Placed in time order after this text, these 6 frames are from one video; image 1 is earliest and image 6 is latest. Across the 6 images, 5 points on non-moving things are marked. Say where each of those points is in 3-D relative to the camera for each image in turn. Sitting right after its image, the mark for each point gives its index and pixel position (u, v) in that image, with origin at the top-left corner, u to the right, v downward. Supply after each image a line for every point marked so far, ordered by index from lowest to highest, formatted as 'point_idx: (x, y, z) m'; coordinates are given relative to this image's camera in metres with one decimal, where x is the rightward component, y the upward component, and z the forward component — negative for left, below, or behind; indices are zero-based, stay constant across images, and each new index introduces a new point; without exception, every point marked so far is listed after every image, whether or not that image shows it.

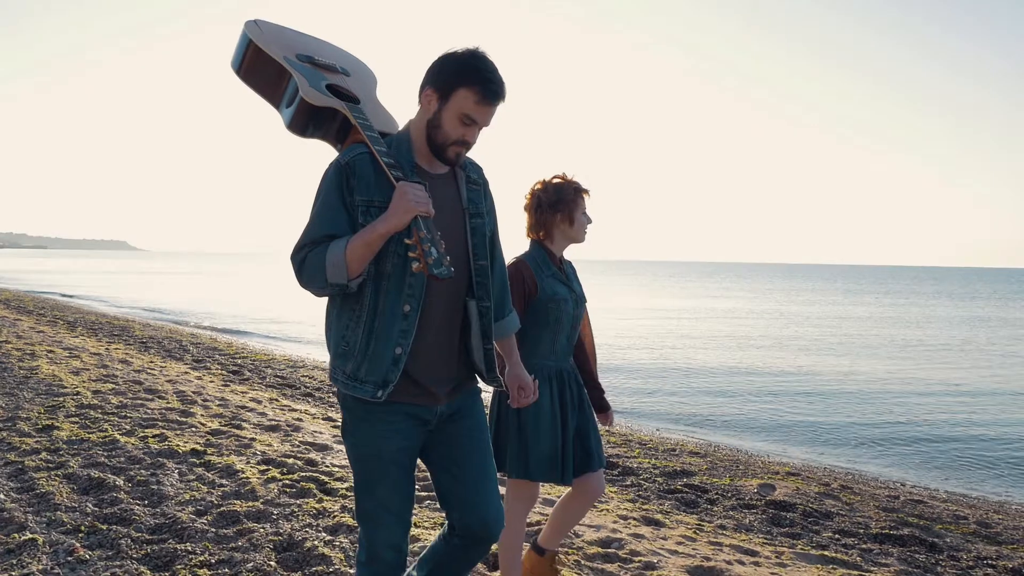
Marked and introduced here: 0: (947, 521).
0: (+3.7, -2.0, +6.3) m
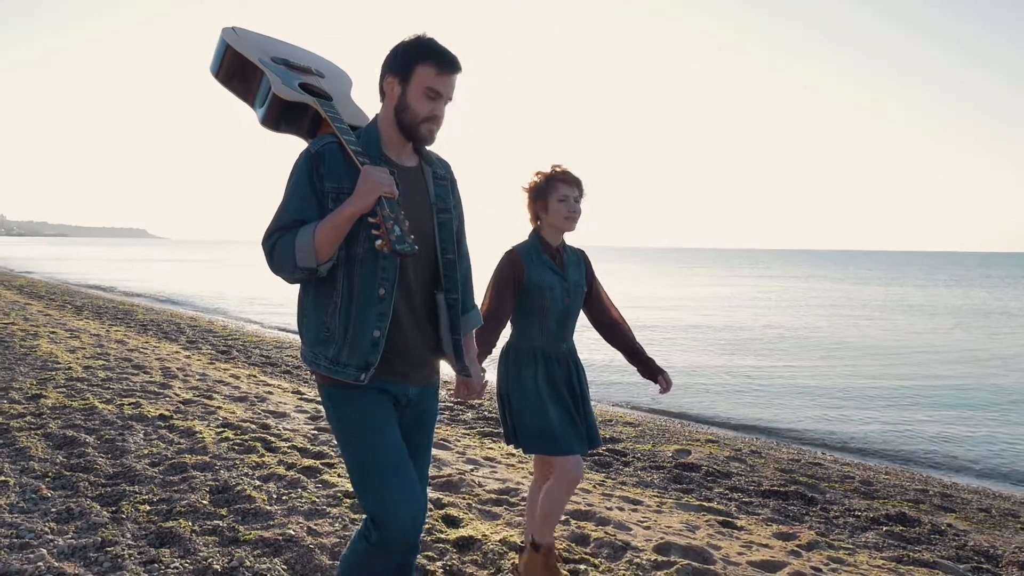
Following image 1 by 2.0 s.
0: (+3.1, -1.8, +6.9) m
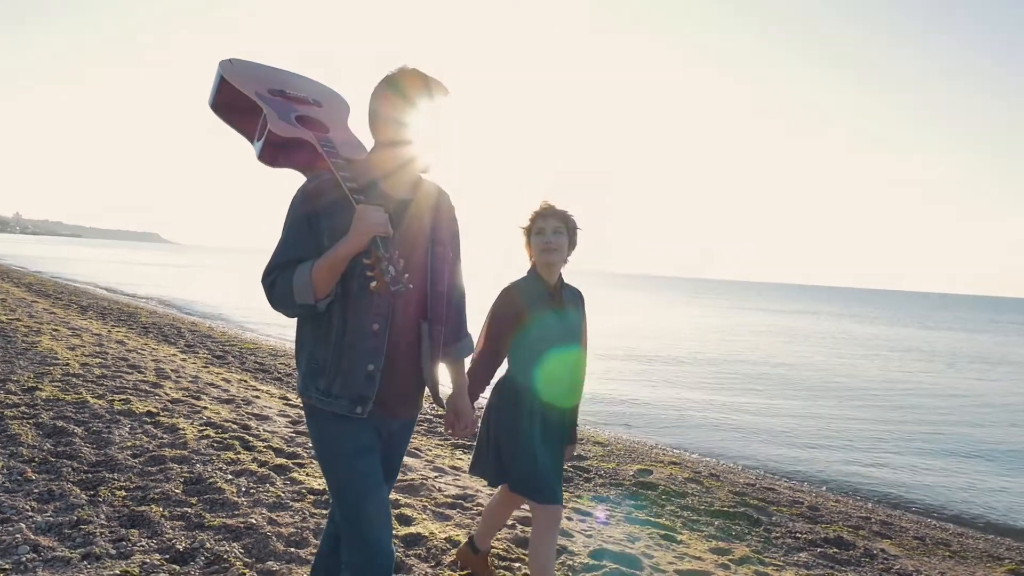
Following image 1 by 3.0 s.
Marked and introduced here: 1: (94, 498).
0: (+2.7, -2.2, +7.2) m
1: (-2.9, -1.5, +5.1) m
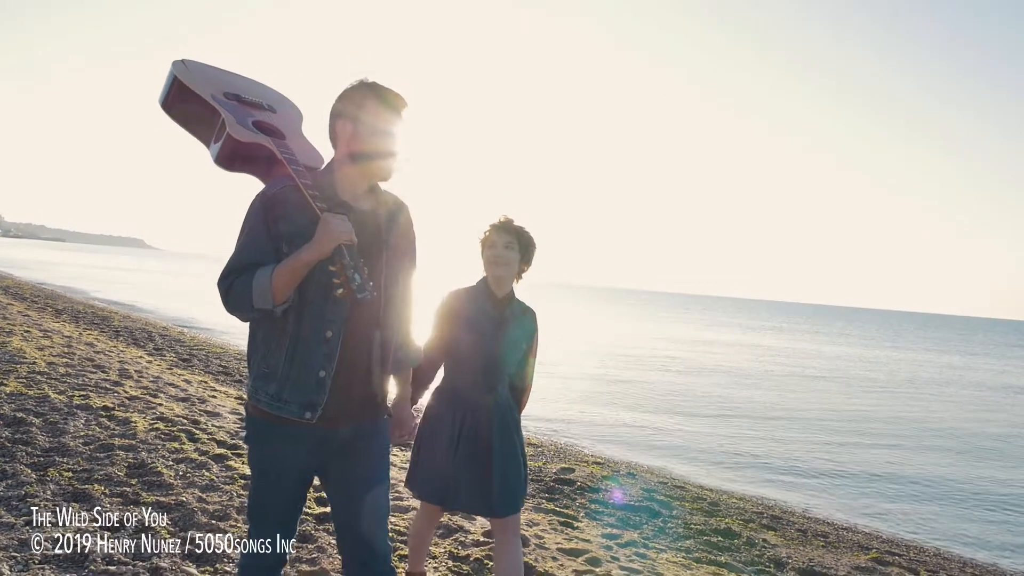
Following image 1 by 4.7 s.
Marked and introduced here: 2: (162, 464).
0: (+1.9, -2.3, +7.9) m
1: (-3.7, -1.5, +5.6) m
2: (-3.1, -1.6, +6.4) m
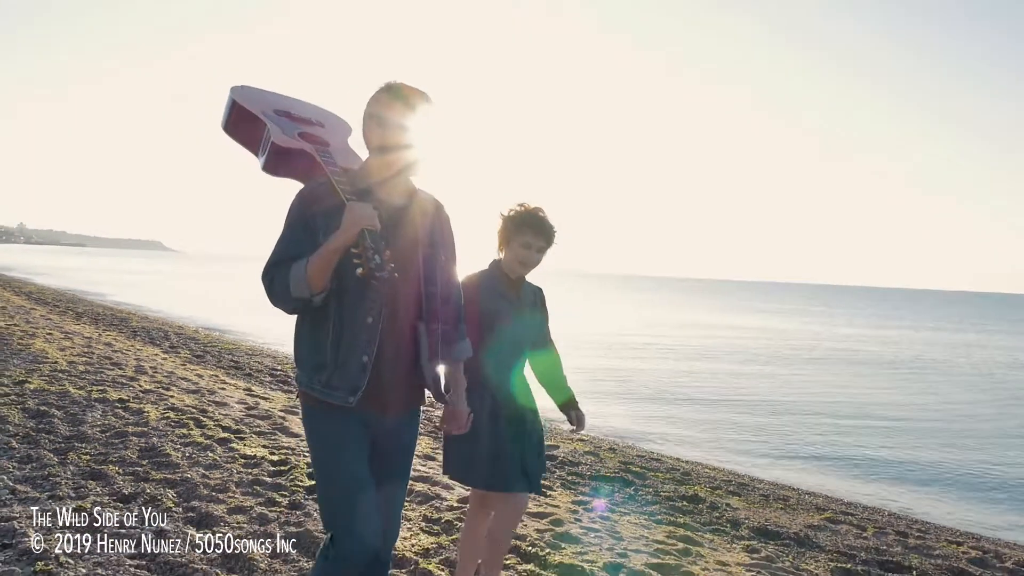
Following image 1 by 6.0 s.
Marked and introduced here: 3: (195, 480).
0: (+1.7, -2.1, +8.4) m
1: (-3.9, -1.5, +6.3) m
2: (-3.3, -1.5, +7.0) m
3: (-2.7, -1.6, +6.1) m
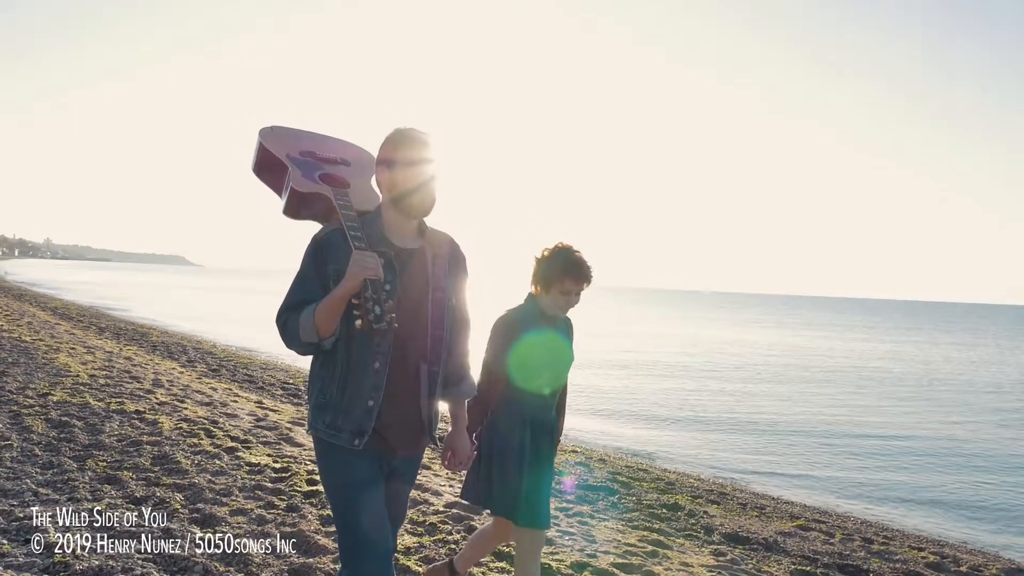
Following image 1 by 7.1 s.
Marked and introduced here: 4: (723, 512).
0: (+1.6, -2.3, +8.8) m
1: (-4.1, -1.7, +6.8) m
2: (-3.4, -1.7, +7.5) m
3: (-2.8, -1.8, +6.6) m
4: (+2.3, -2.4, +7.7) m
